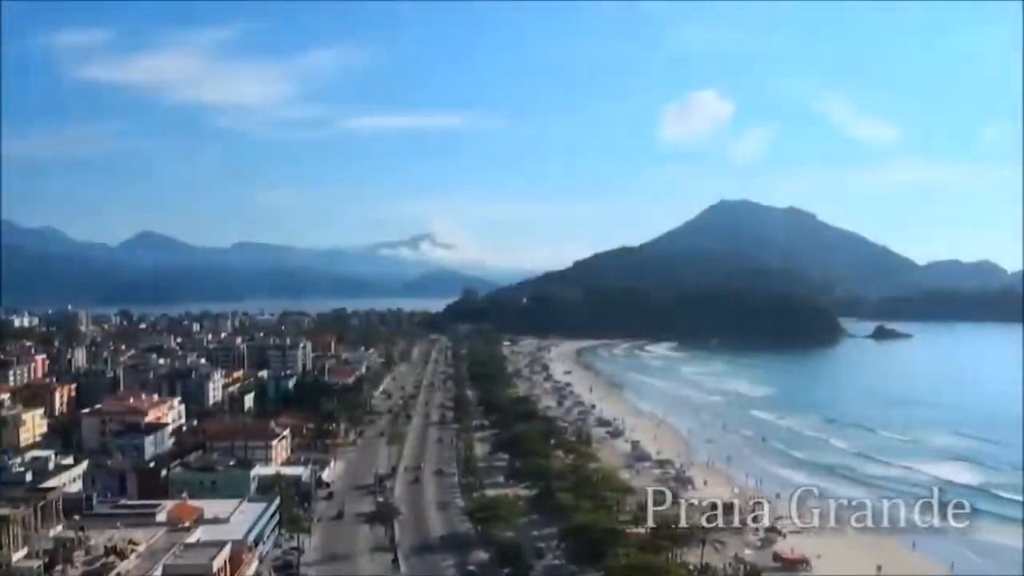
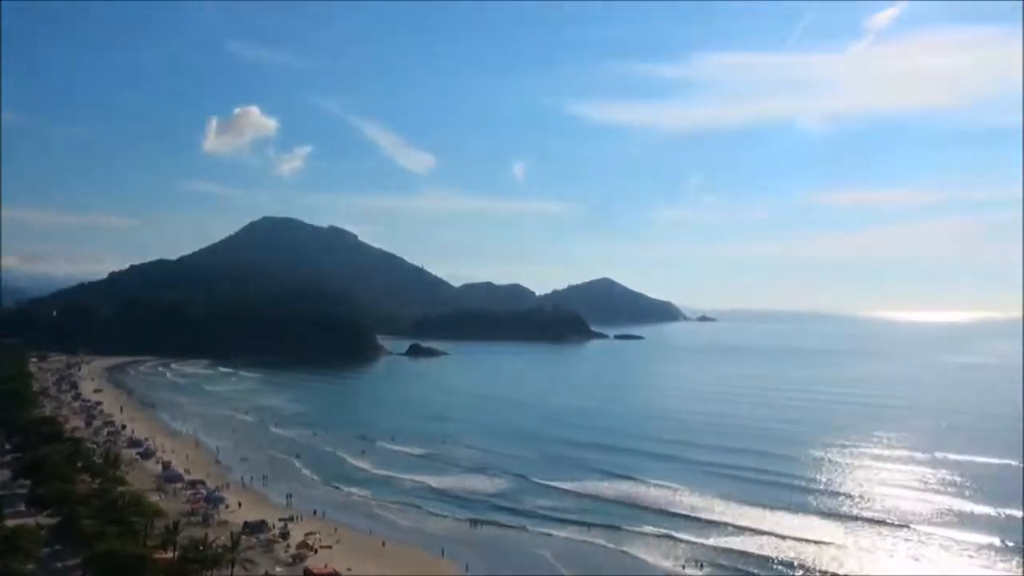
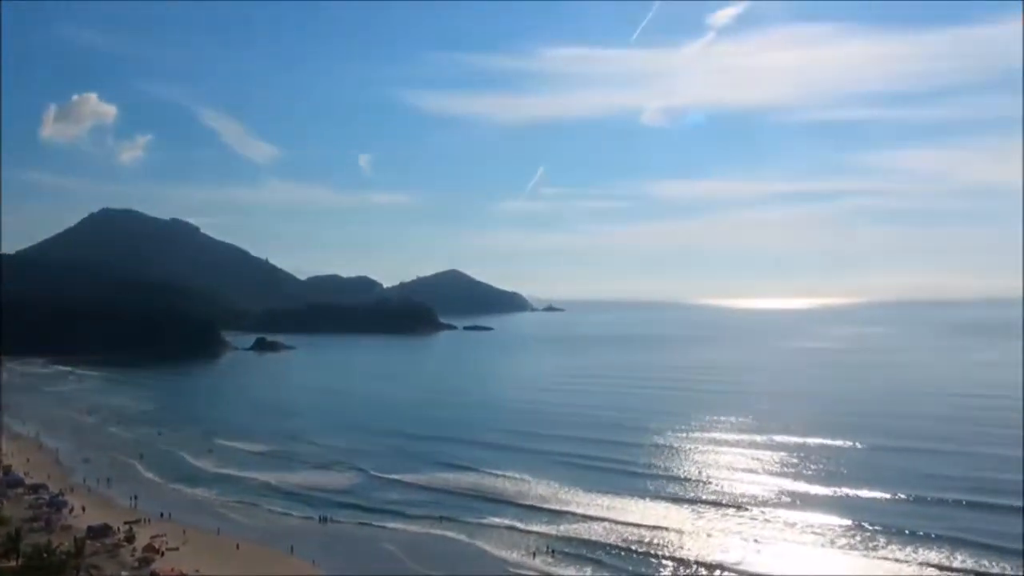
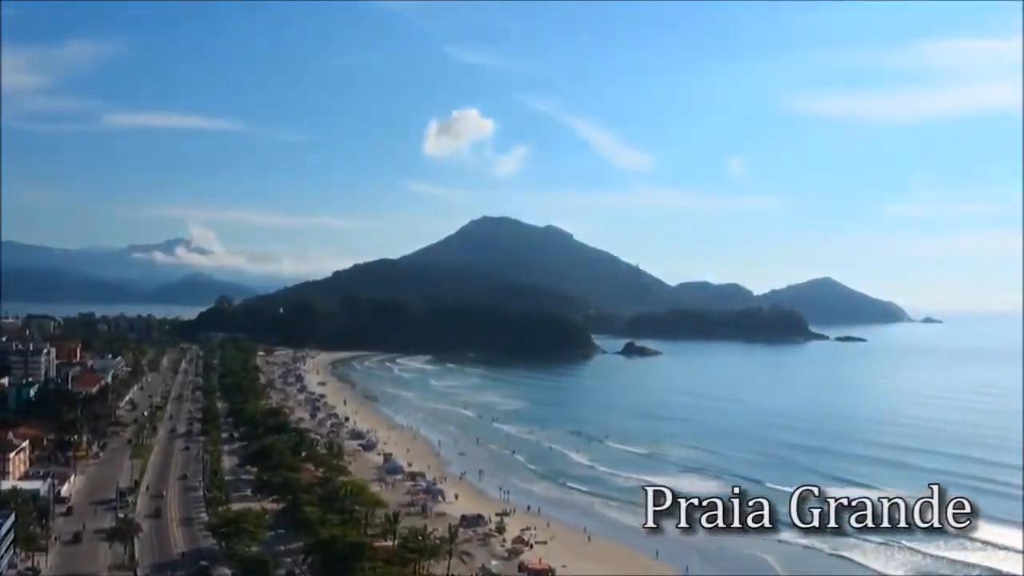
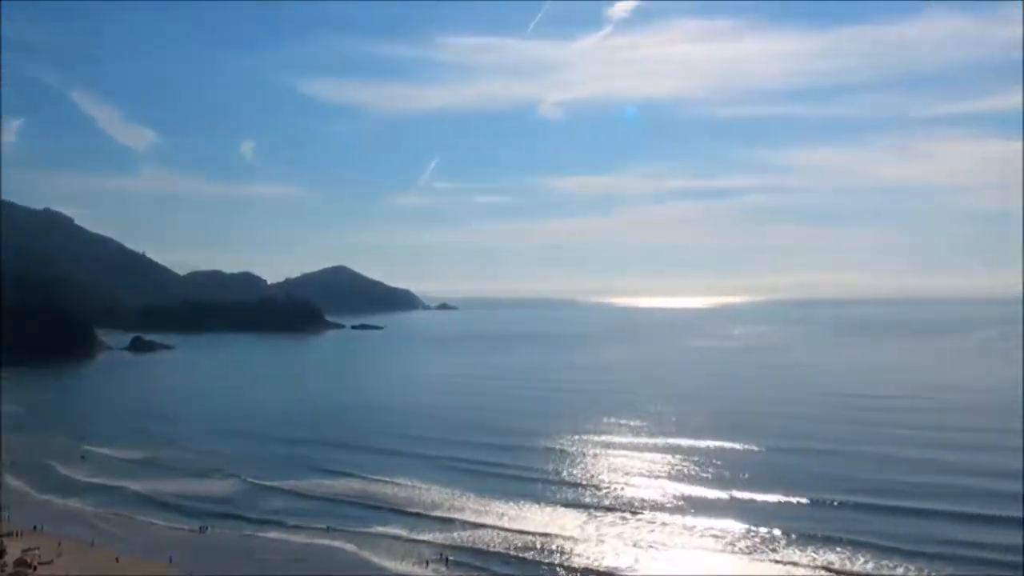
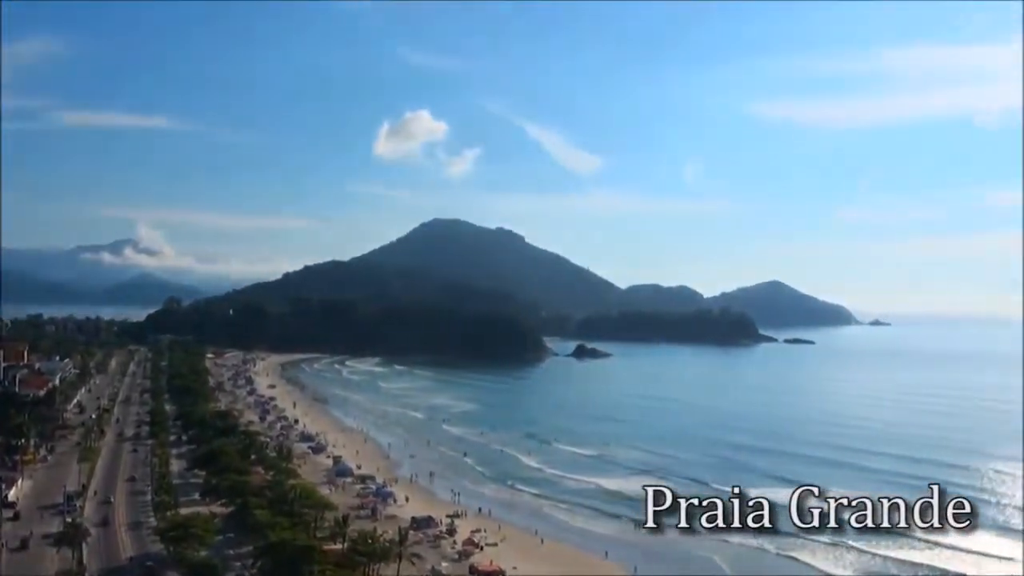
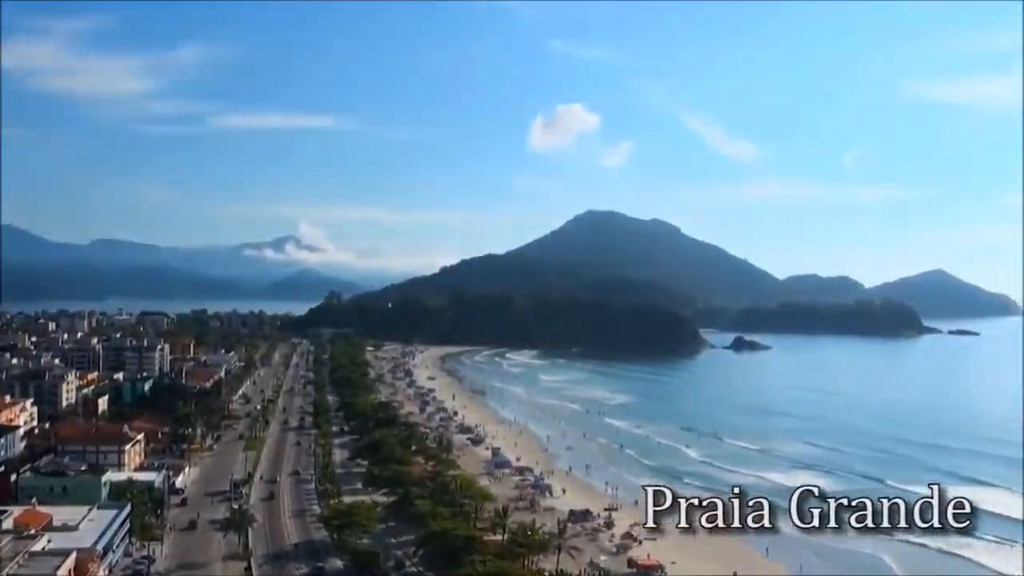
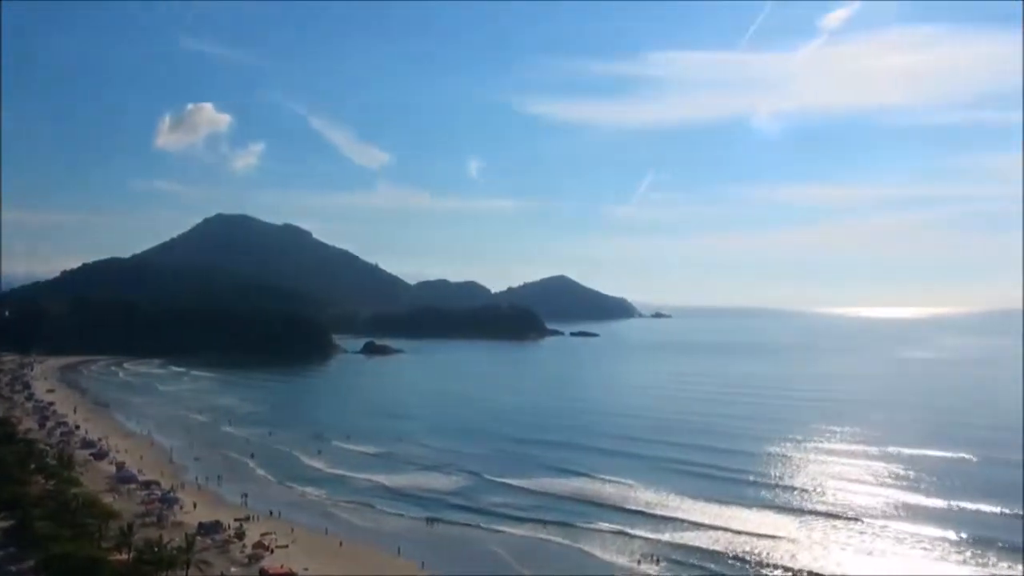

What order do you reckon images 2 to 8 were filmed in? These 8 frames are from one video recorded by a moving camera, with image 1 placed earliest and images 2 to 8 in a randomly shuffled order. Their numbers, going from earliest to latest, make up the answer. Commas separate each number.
7, 4, 6, 2, 8, 3, 5
